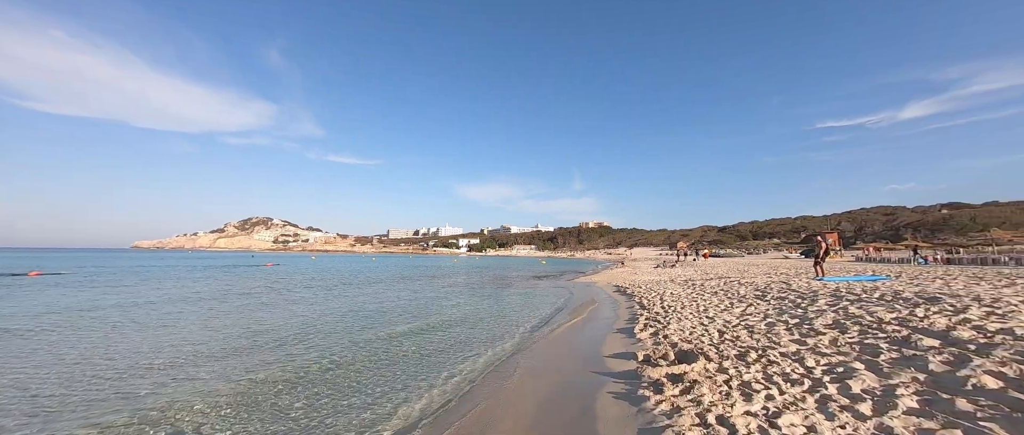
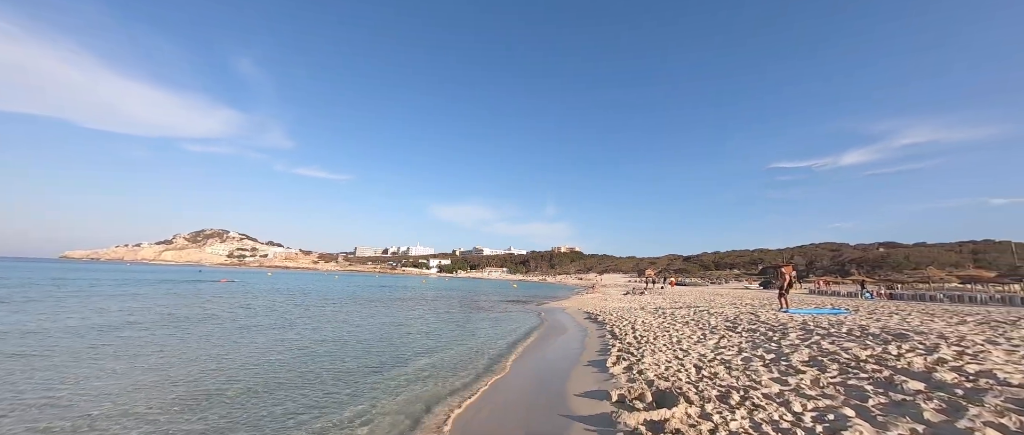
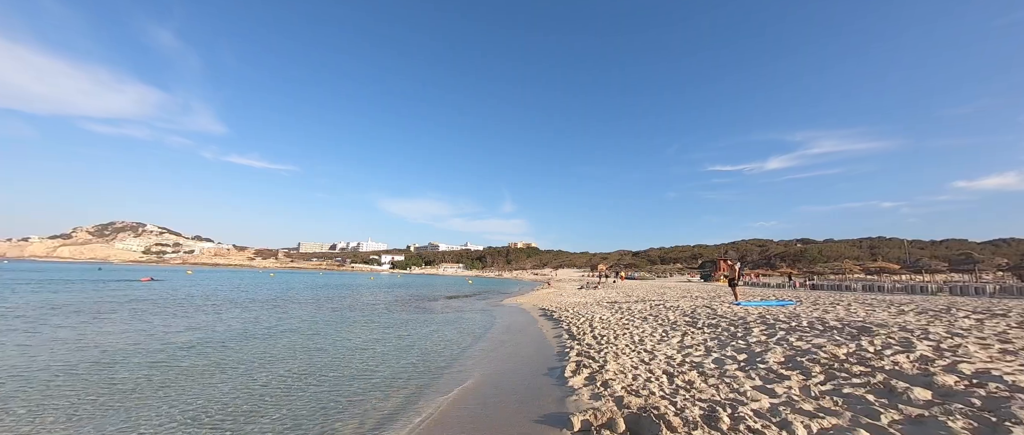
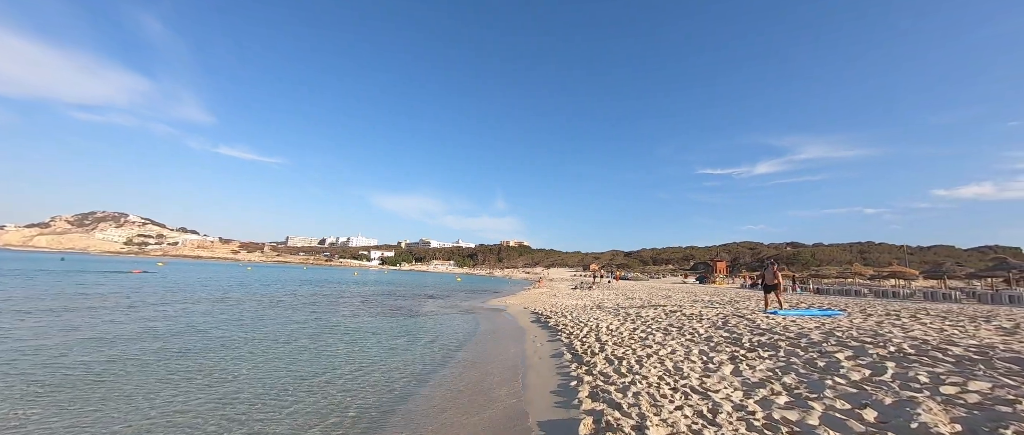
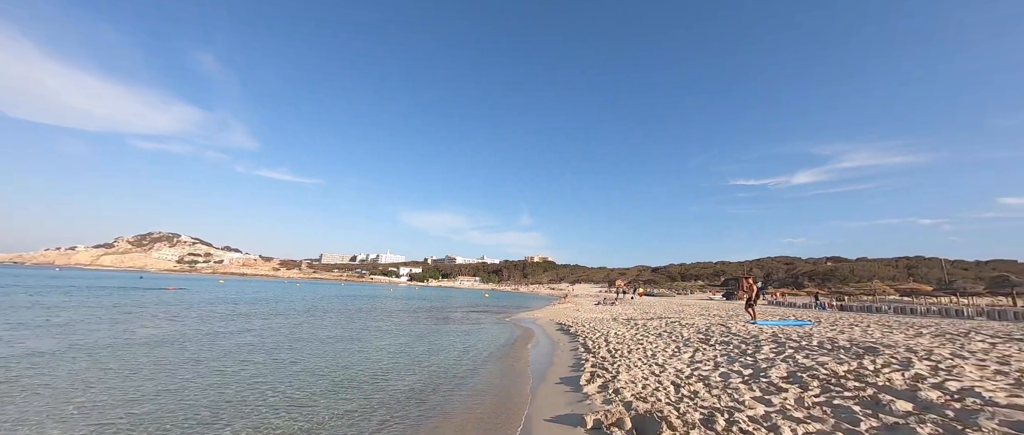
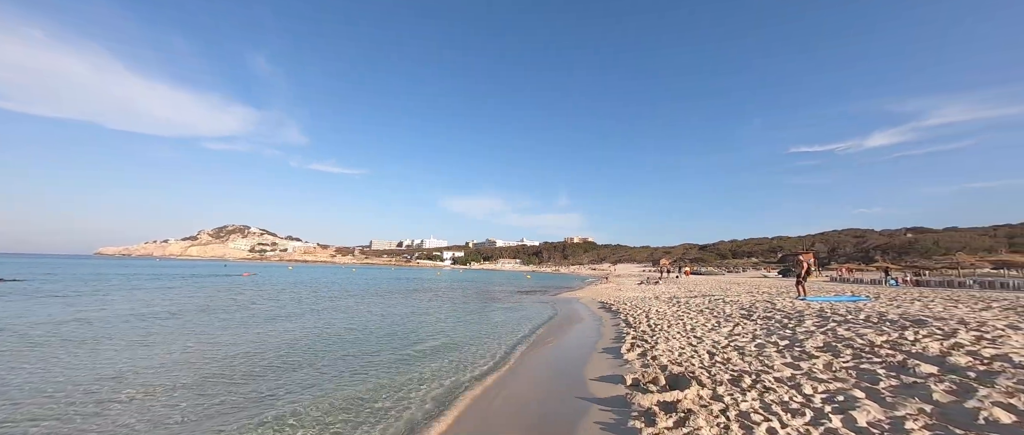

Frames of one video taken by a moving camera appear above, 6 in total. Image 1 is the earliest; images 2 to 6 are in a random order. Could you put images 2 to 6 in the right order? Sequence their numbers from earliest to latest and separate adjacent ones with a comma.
6, 2, 5, 3, 4
